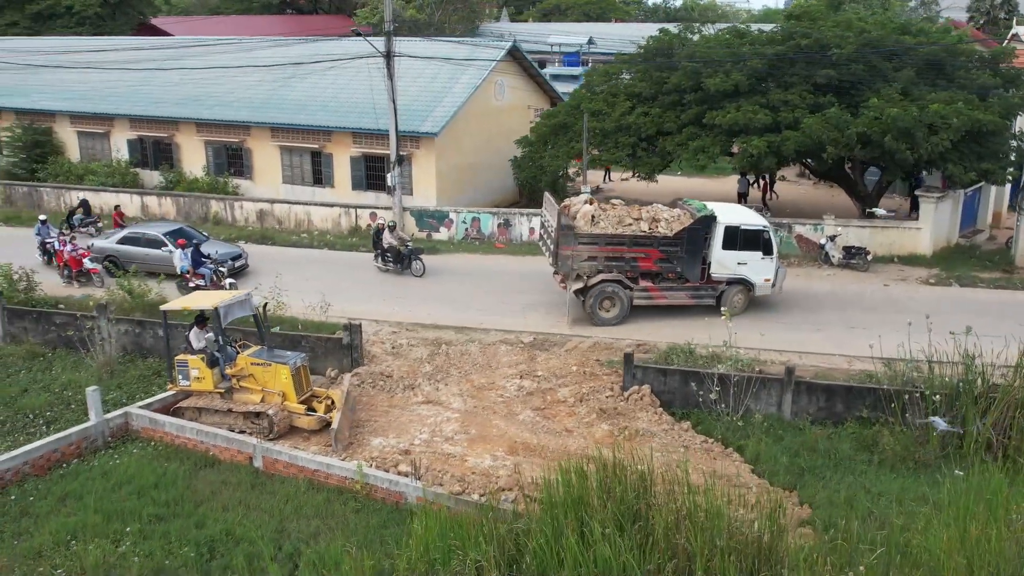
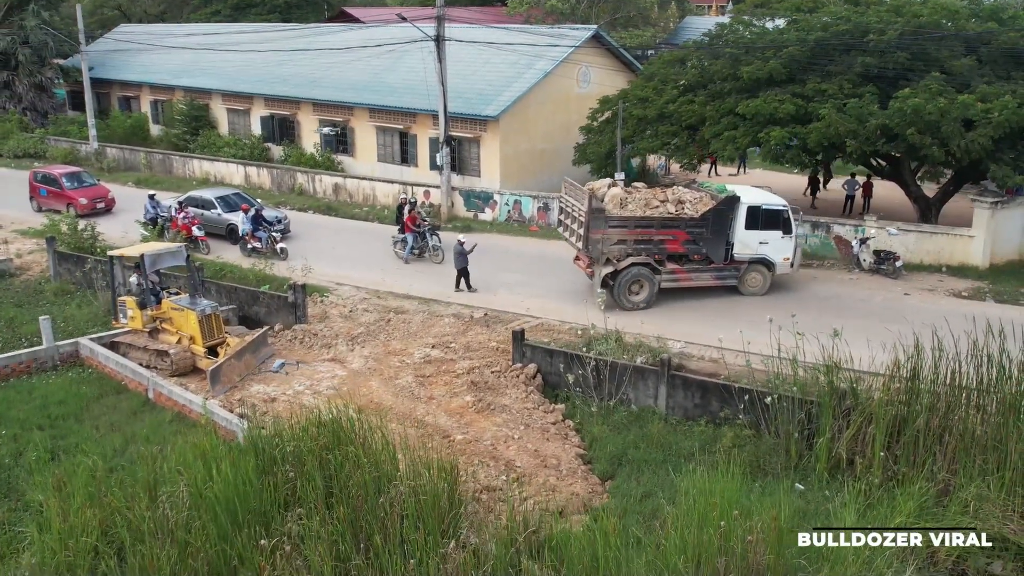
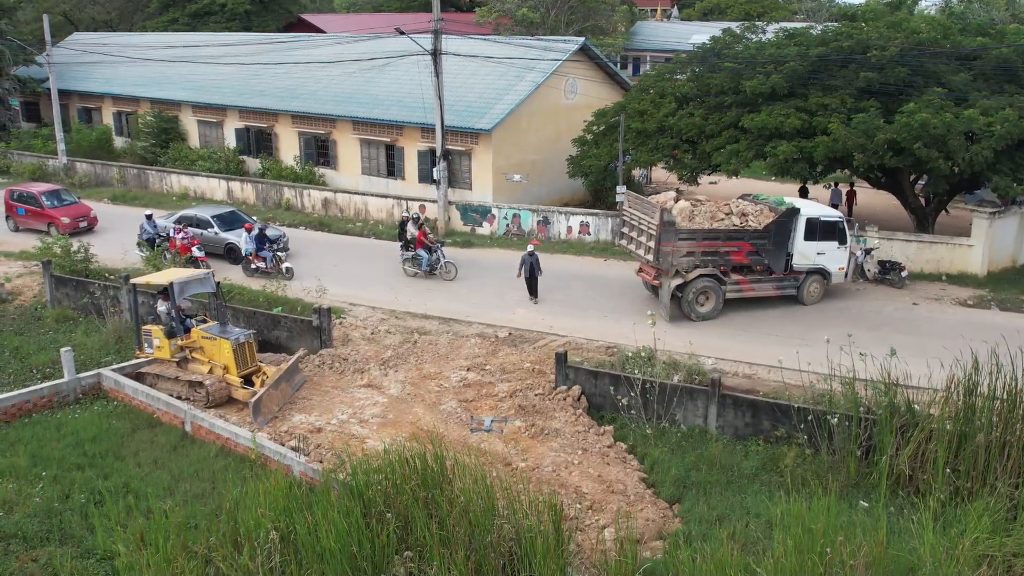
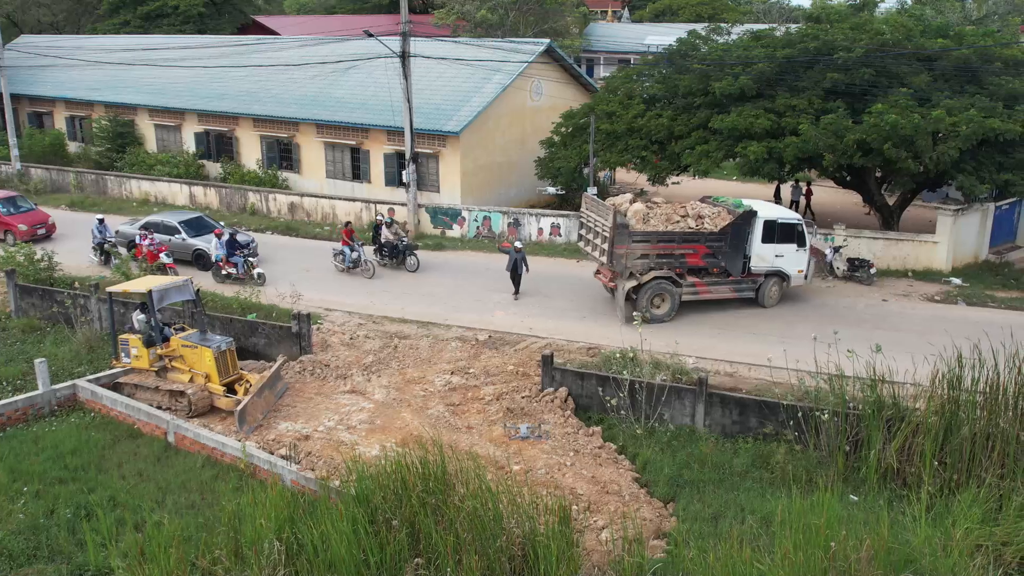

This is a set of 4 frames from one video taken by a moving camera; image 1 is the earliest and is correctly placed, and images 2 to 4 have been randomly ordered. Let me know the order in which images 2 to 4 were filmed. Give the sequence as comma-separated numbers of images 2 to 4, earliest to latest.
4, 3, 2
